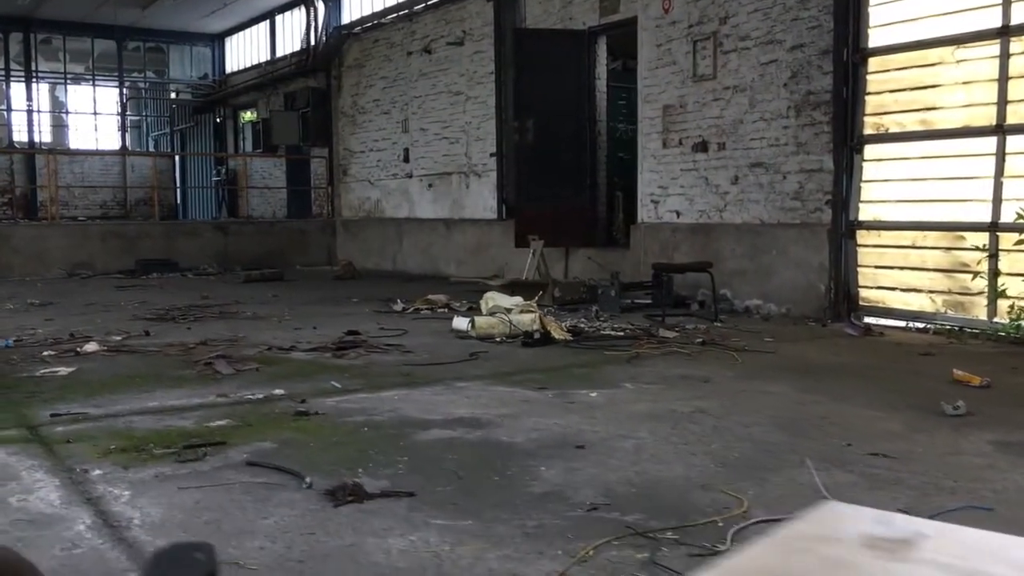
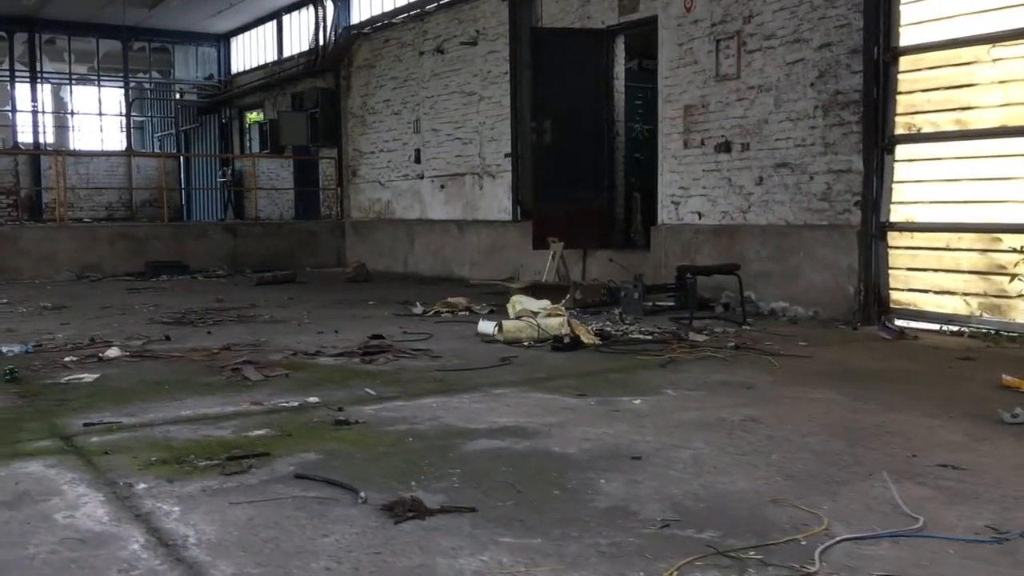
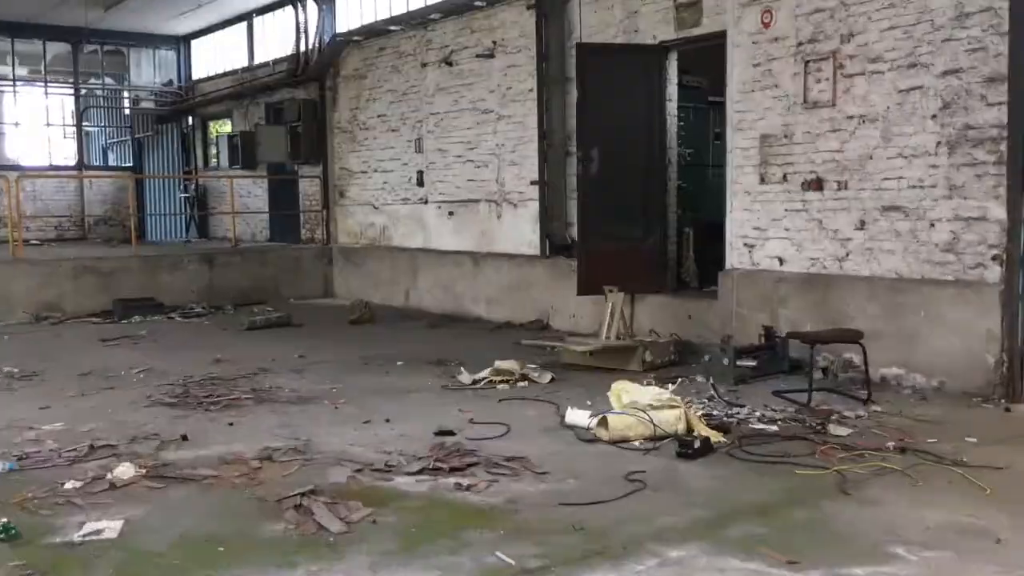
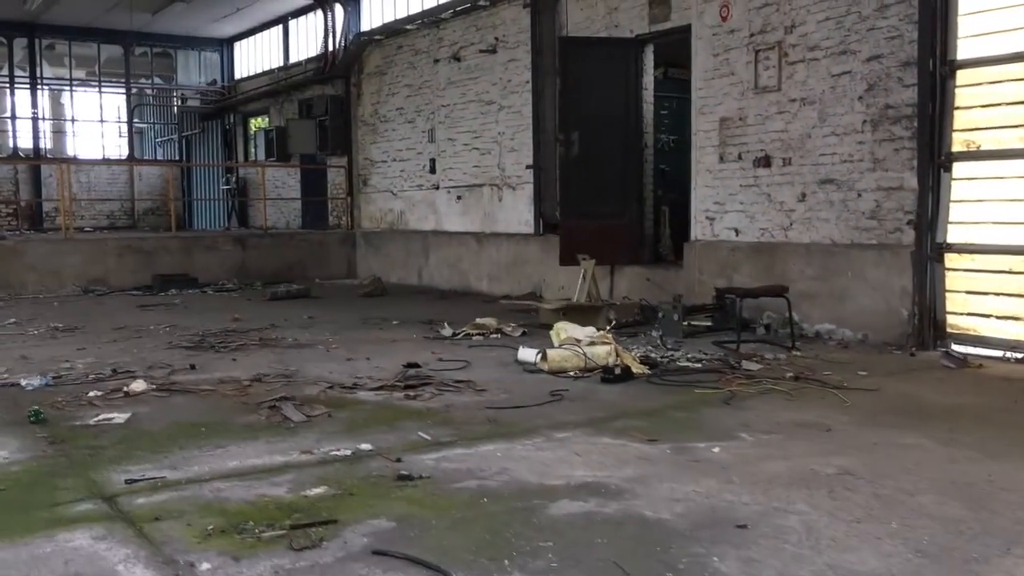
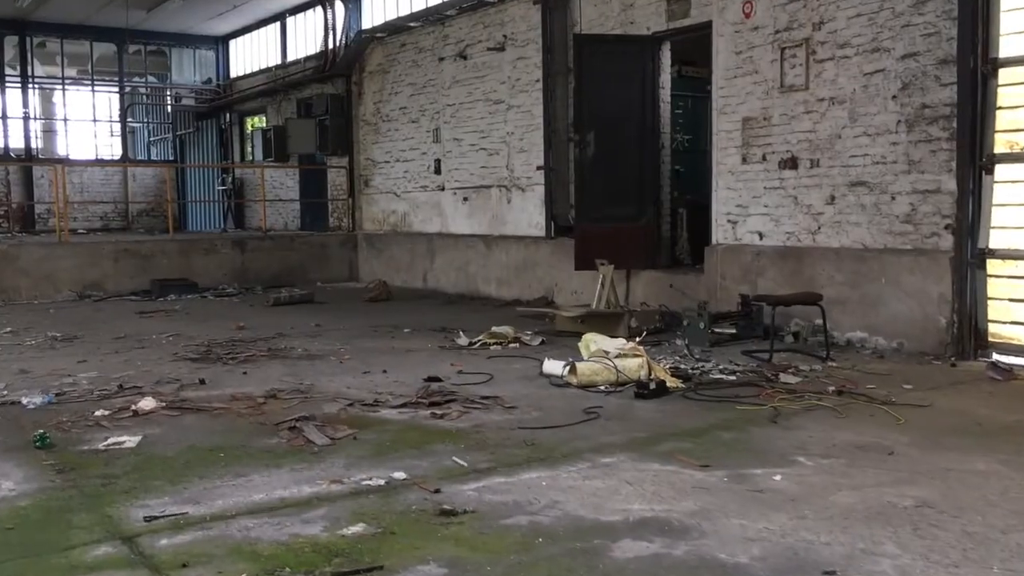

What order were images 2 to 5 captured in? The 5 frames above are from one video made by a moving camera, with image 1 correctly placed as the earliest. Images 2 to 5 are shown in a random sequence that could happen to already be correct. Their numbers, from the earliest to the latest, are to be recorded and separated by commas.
2, 4, 5, 3
